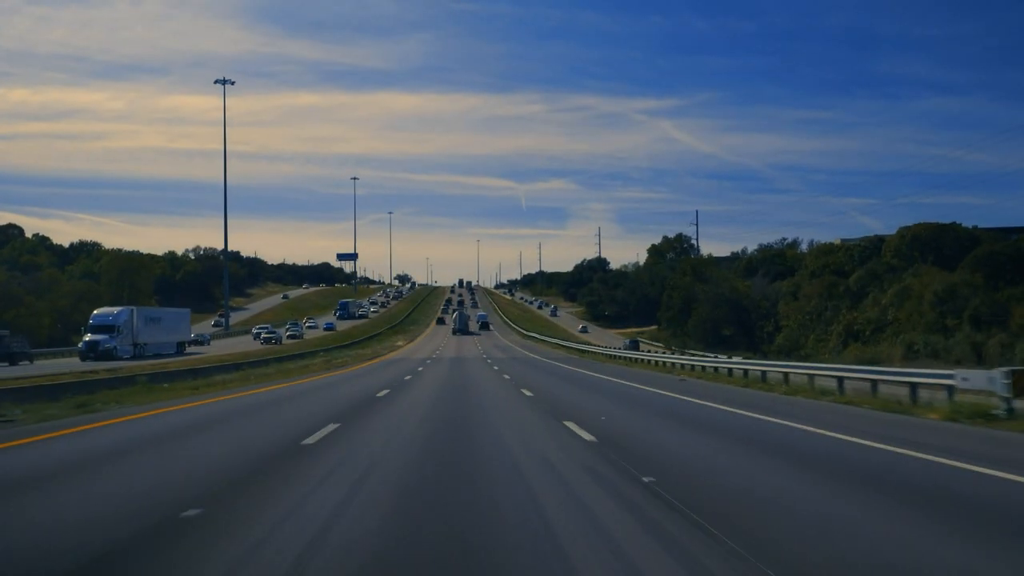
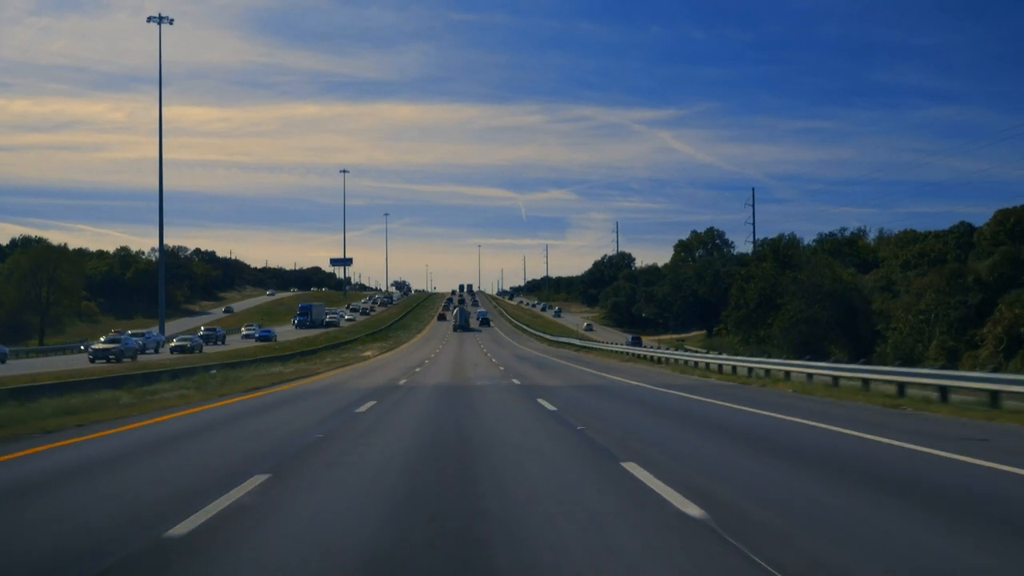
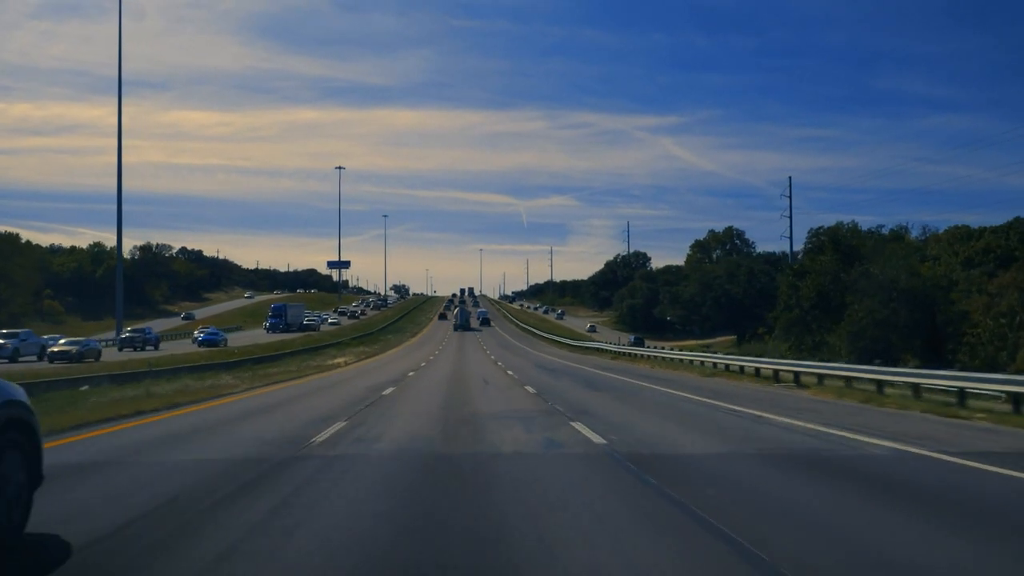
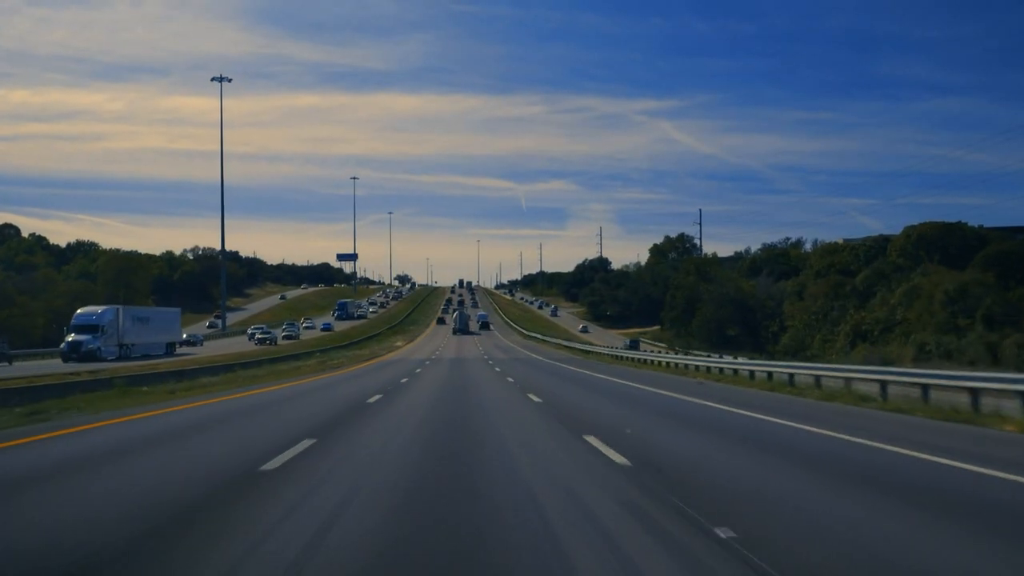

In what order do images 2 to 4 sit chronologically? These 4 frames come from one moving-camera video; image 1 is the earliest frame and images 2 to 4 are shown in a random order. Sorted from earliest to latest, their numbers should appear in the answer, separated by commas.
4, 2, 3
